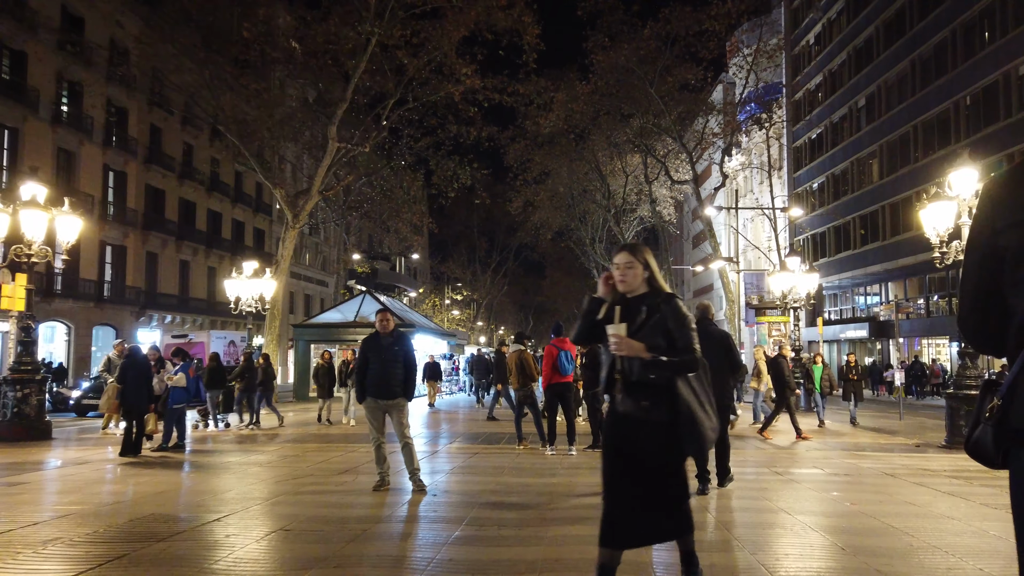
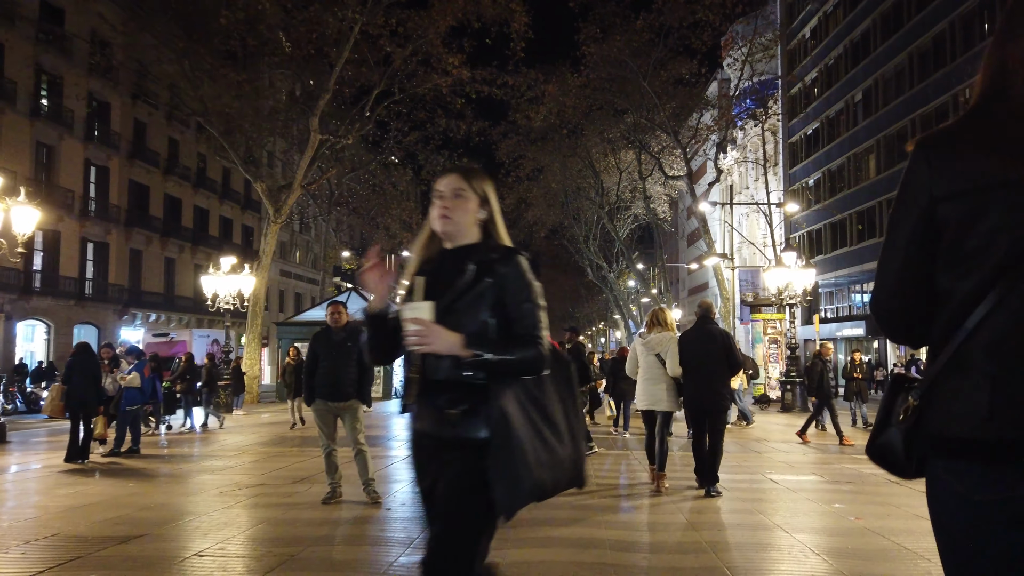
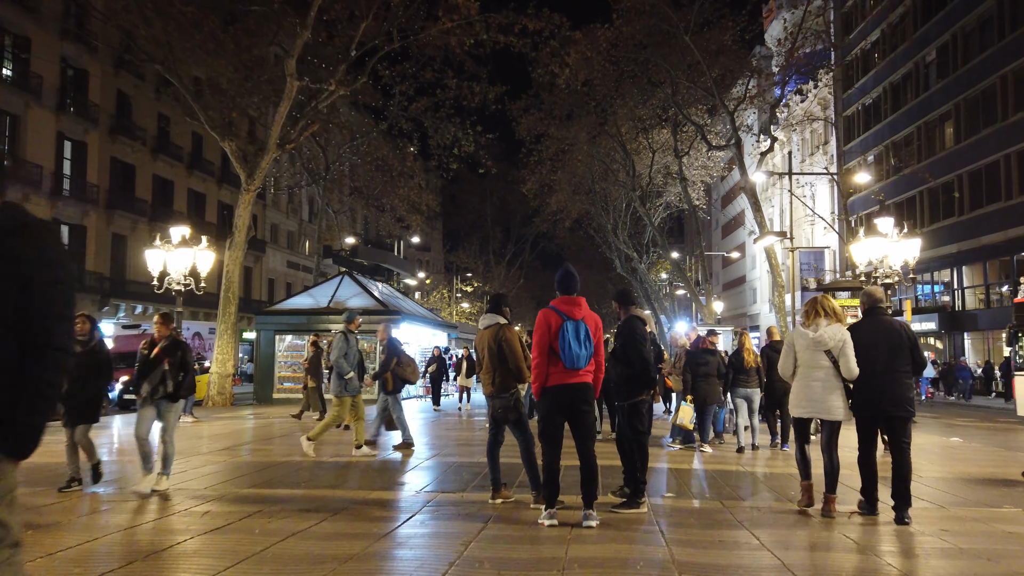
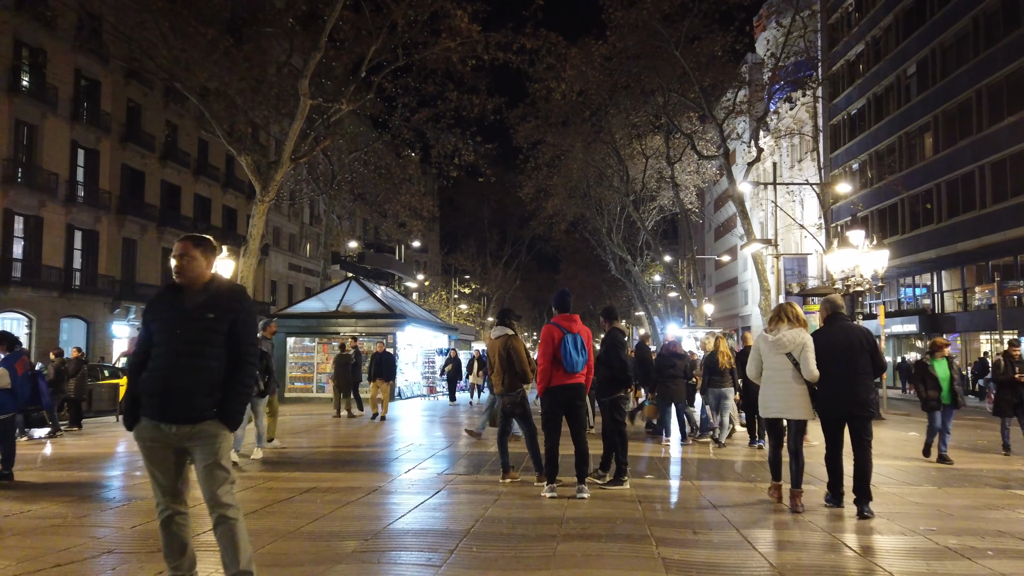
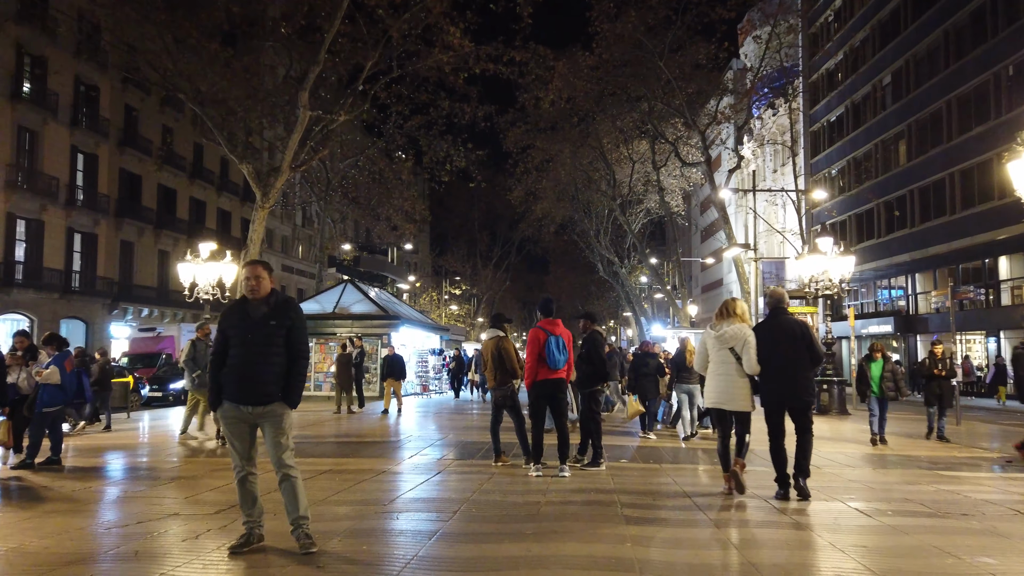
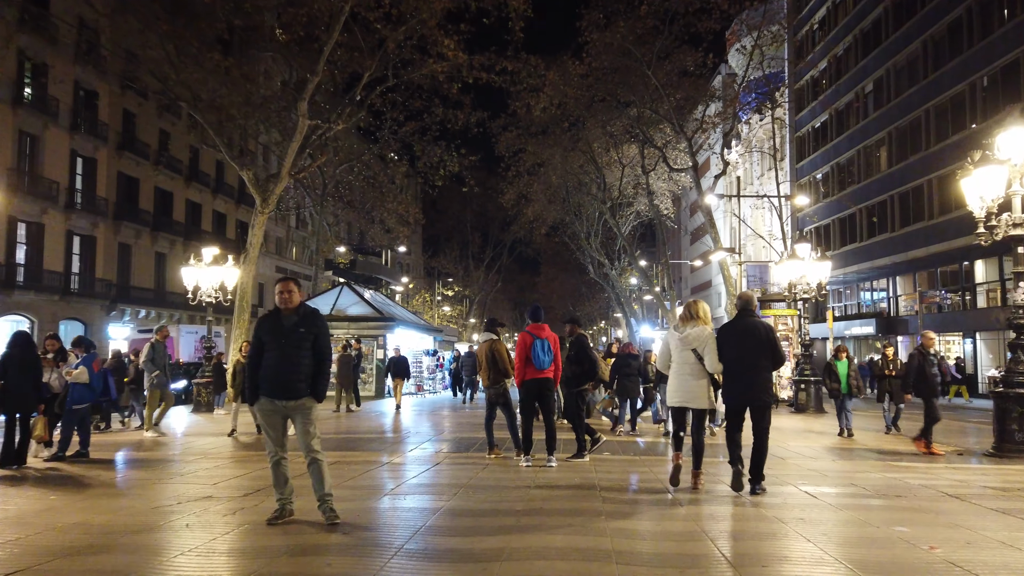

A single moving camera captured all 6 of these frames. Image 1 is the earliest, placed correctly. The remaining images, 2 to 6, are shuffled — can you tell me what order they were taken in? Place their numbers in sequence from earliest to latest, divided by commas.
2, 6, 5, 4, 3
